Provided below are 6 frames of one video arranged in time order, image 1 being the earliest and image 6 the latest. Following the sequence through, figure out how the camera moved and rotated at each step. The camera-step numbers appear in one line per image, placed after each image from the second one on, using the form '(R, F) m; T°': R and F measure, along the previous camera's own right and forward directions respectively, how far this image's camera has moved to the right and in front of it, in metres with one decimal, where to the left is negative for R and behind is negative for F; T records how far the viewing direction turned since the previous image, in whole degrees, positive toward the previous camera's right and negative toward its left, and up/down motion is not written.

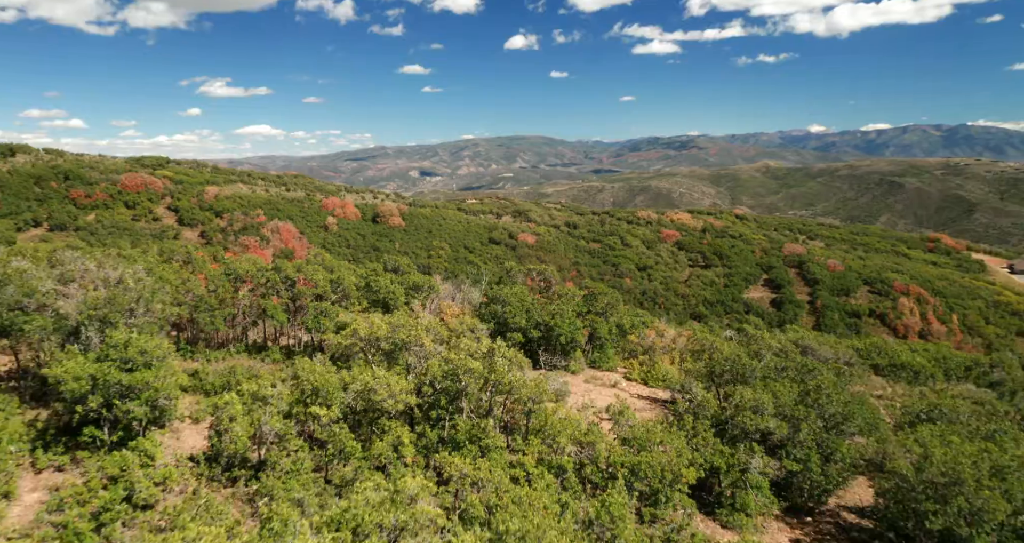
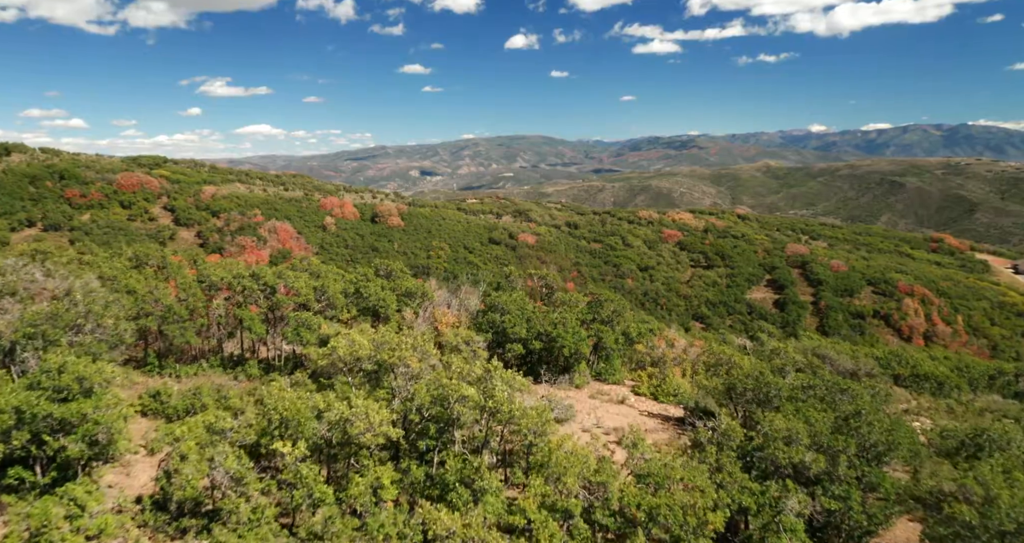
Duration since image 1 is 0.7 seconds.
(0.0, +0.5) m; 0°
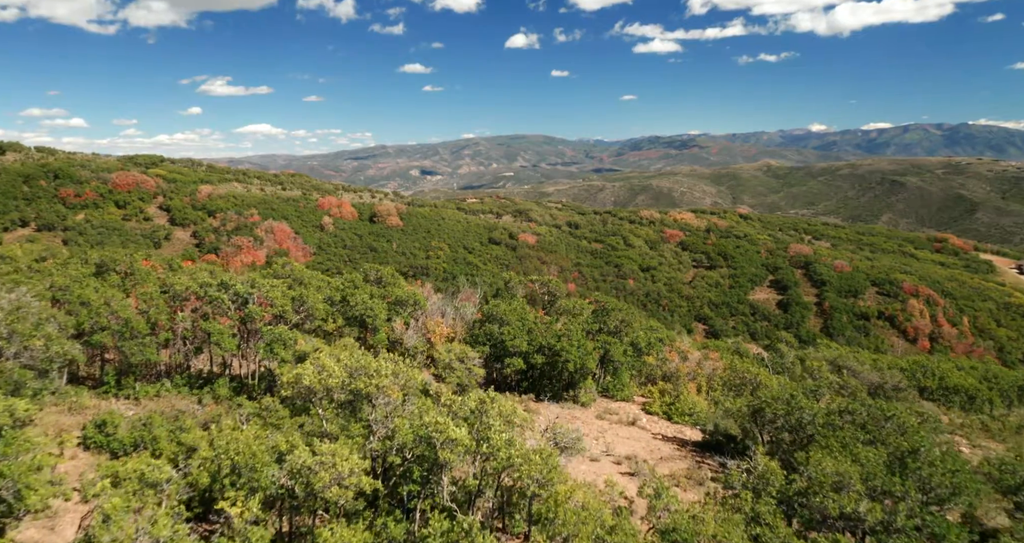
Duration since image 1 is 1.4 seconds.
(0.0, +0.6) m; 0°
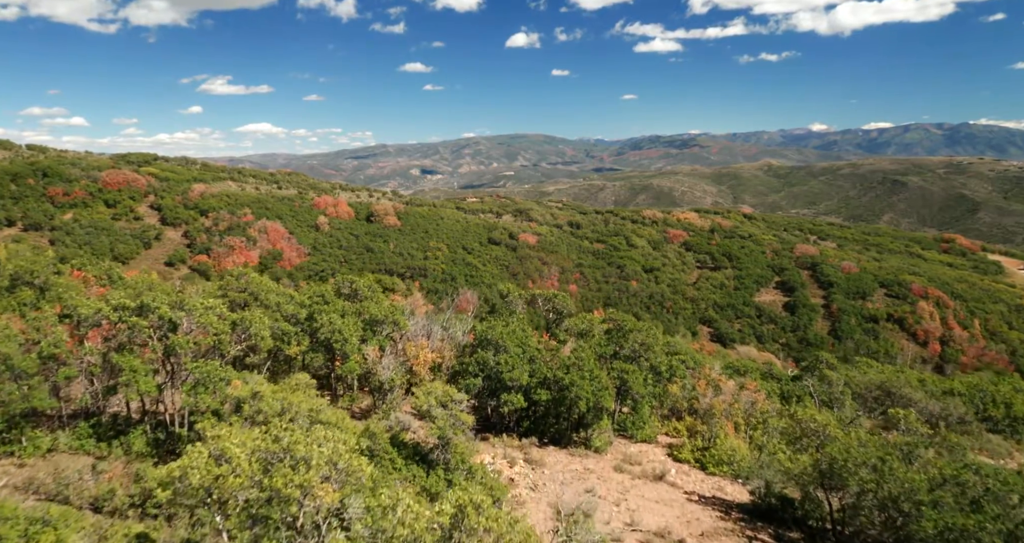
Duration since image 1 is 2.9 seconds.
(0.0, +1.1) m; 0°
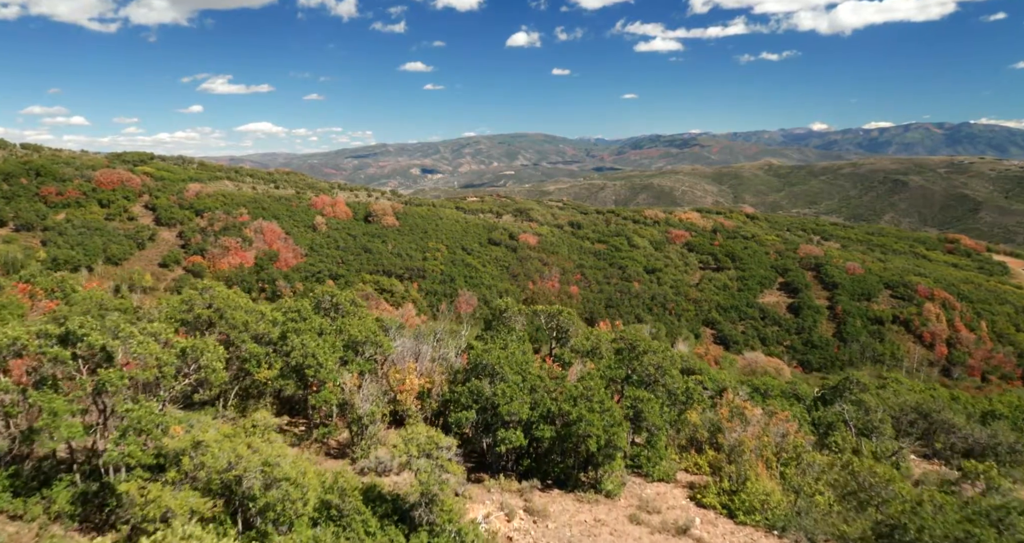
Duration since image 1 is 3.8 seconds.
(0.0, +0.7) m; 0°
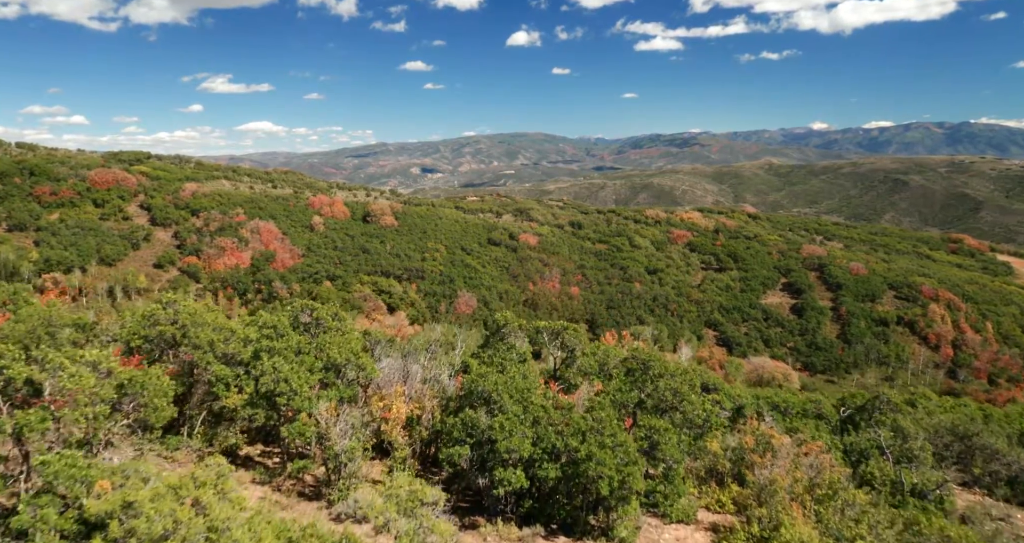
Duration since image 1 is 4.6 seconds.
(0.0, +0.5) m; 0°
